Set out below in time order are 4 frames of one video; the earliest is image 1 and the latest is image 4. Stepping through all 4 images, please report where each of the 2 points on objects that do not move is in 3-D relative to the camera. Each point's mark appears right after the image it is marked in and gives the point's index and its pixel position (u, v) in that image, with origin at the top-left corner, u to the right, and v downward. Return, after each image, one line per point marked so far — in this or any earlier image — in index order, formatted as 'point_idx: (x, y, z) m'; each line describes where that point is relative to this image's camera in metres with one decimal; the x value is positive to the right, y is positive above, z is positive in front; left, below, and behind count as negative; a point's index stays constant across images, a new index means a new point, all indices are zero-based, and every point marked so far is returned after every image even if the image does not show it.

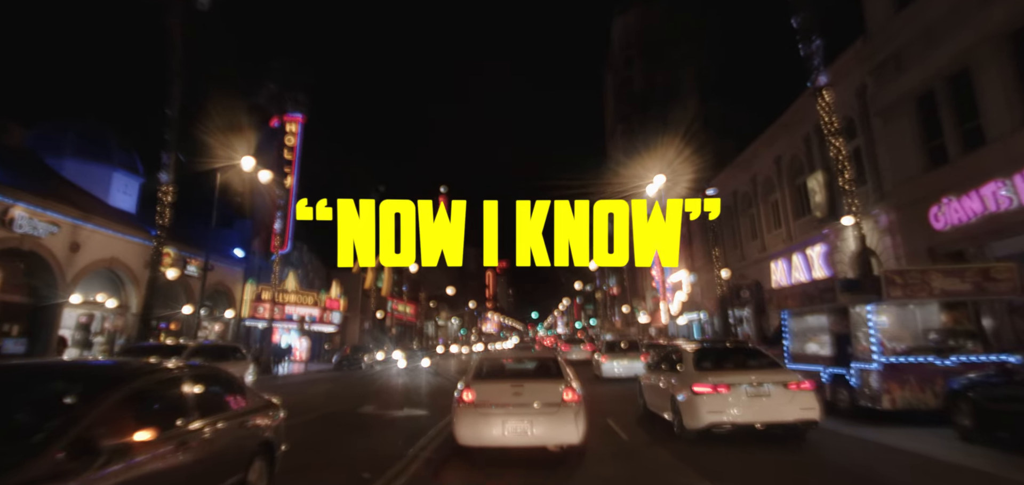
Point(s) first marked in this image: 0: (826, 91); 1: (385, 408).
0: (+8.5, +4.1, +13.9) m
1: (-3.2, -4.1, +13.0) m
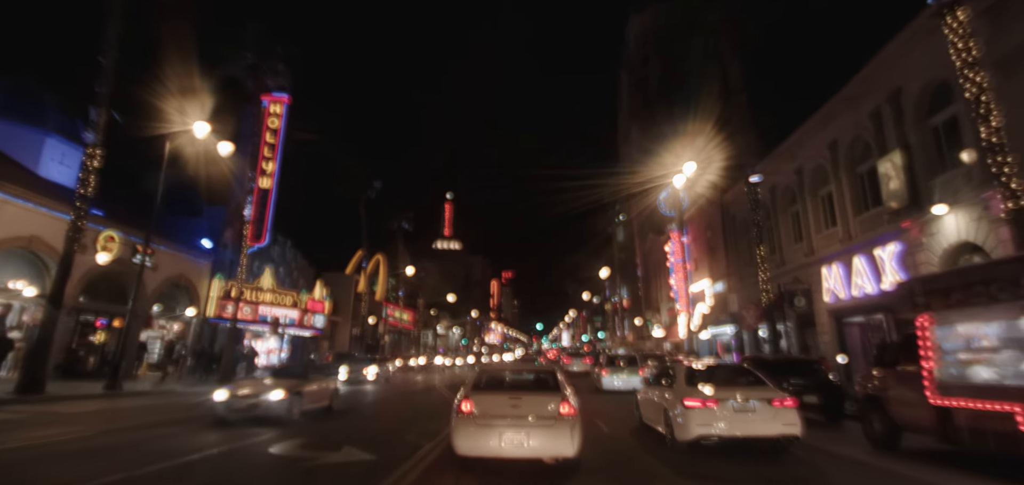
0: (+8.6, +4.5, +9.9) m
1: (-3.4, -3.4, +9.0) m
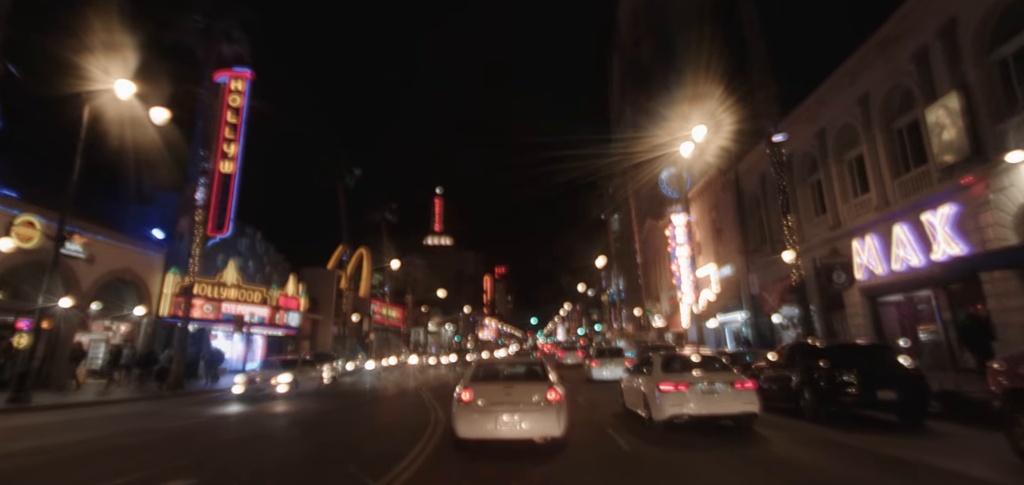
0: (+8.1, +5.5, +7.1) m
1: (-3.6, -2.7, +6.1) m
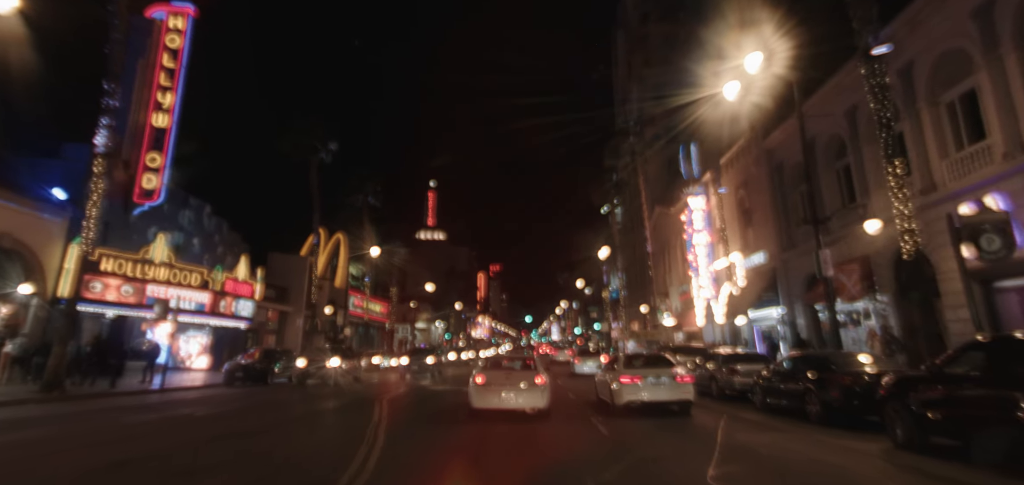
0: (+8.1, +6.5, +2.1) m
1: (-3.8, -1.5, +0.9) m
